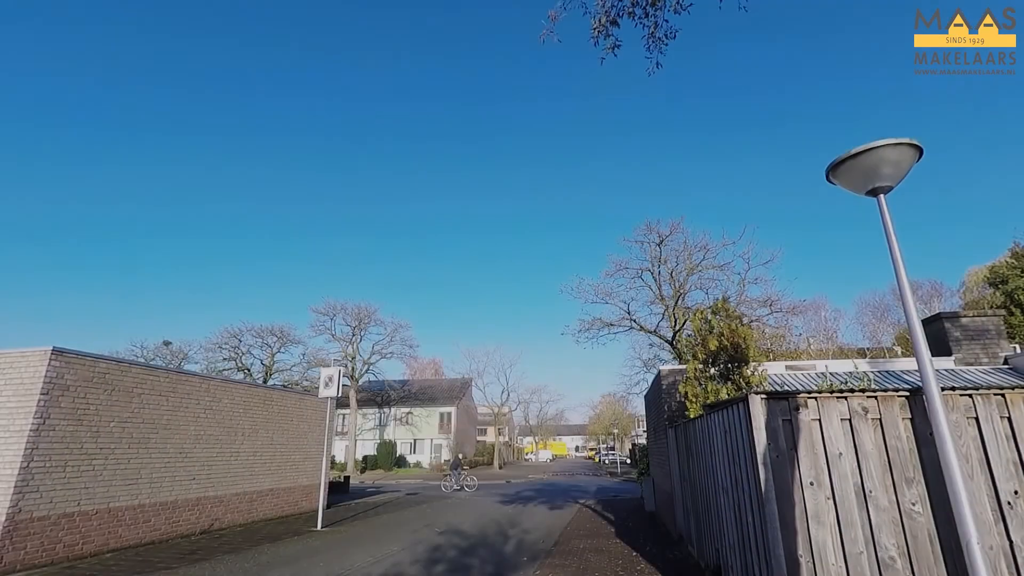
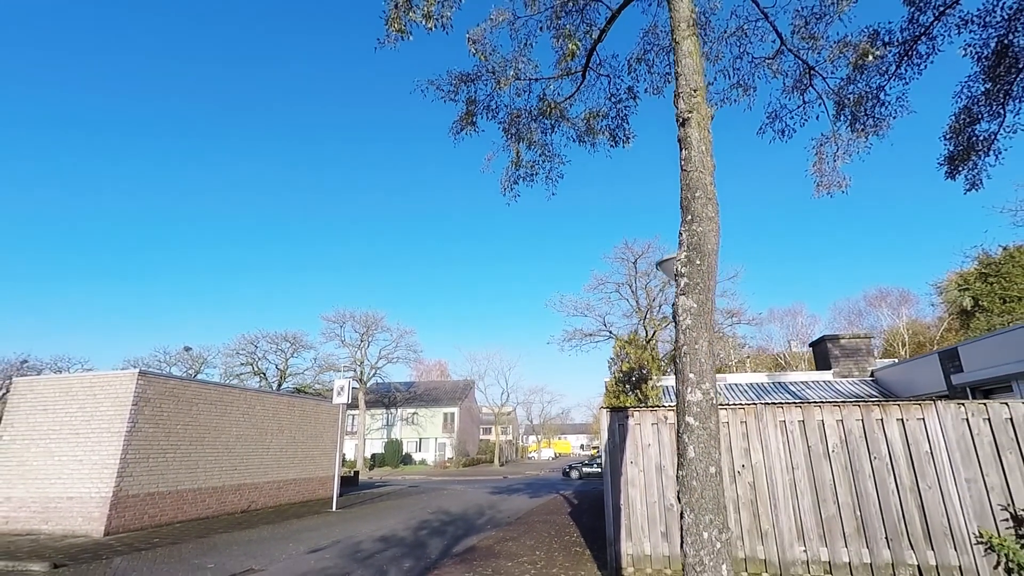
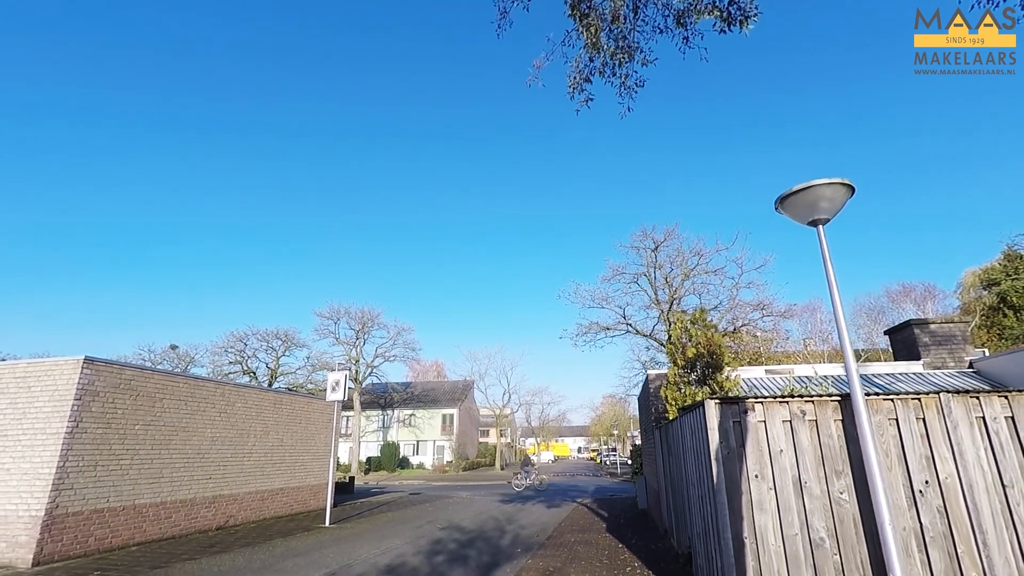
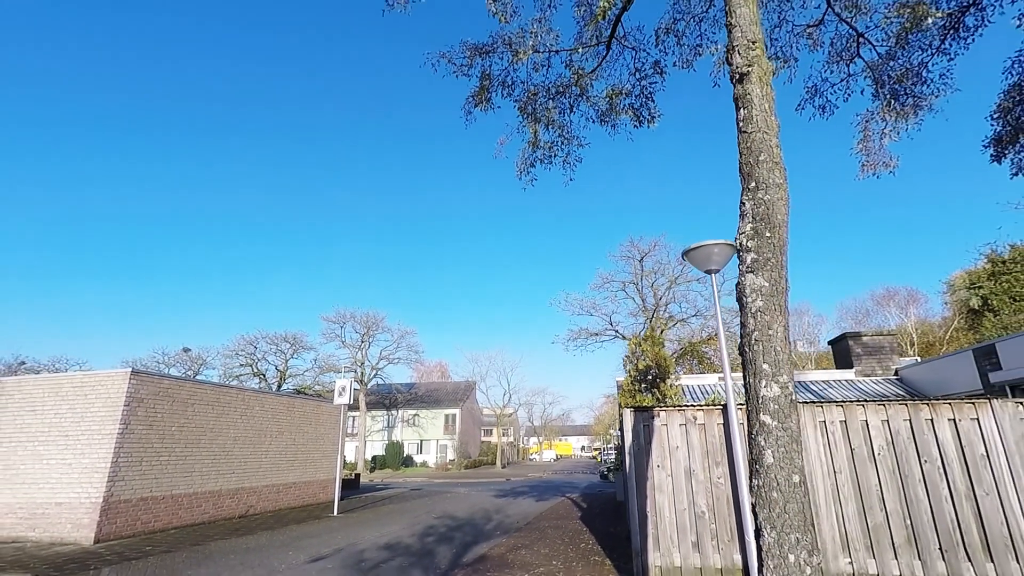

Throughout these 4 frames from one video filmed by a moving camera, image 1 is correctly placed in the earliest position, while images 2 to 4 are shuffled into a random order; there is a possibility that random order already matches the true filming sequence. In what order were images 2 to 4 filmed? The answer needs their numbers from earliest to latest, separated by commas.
3, 4, 2
